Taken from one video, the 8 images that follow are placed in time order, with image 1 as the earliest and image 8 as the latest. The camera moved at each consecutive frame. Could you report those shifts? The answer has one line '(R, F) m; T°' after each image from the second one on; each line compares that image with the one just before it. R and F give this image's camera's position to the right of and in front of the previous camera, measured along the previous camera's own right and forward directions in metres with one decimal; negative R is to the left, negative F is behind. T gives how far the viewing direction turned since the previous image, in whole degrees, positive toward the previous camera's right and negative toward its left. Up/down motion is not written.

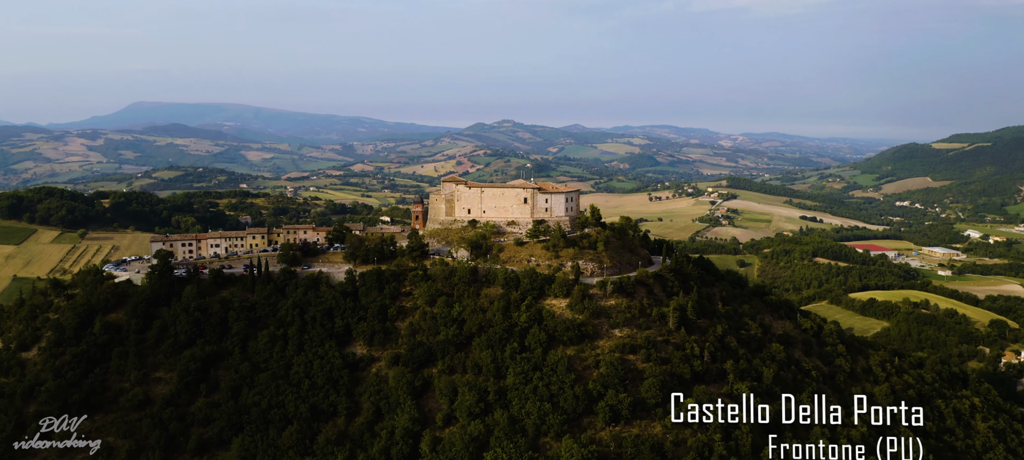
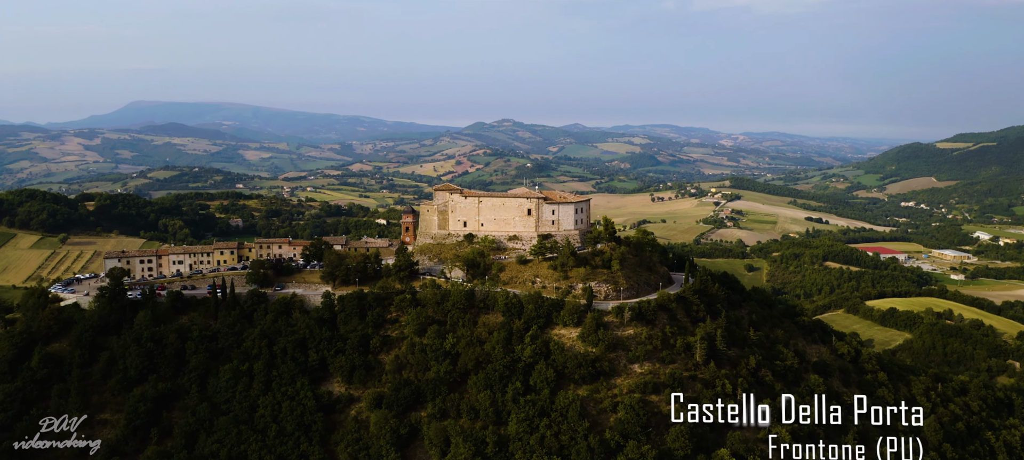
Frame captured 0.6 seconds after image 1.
(-0.1, +4.2) m; 0°
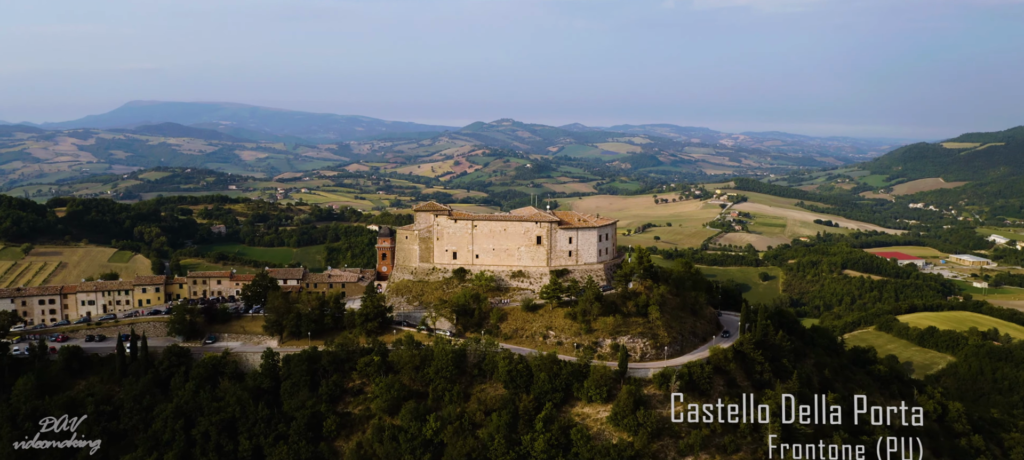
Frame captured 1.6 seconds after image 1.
(-0.2, +7.0) m; 0°
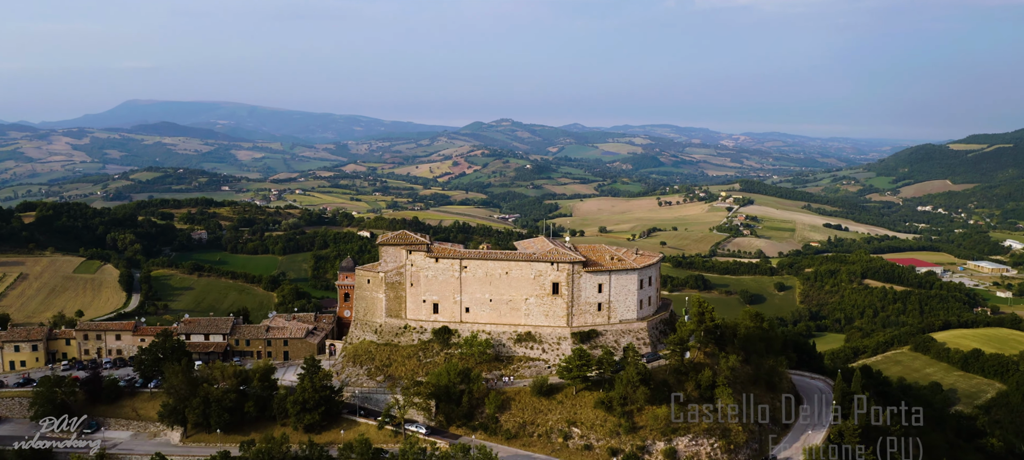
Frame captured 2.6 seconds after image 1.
(-0.1, +6.7) m; 0°
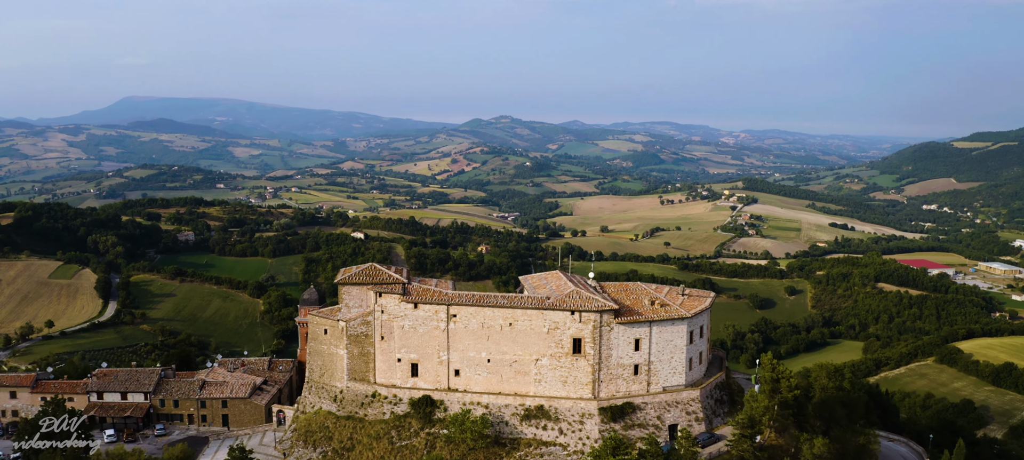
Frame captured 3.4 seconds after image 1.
(-0.1, +4.1) m; 0°
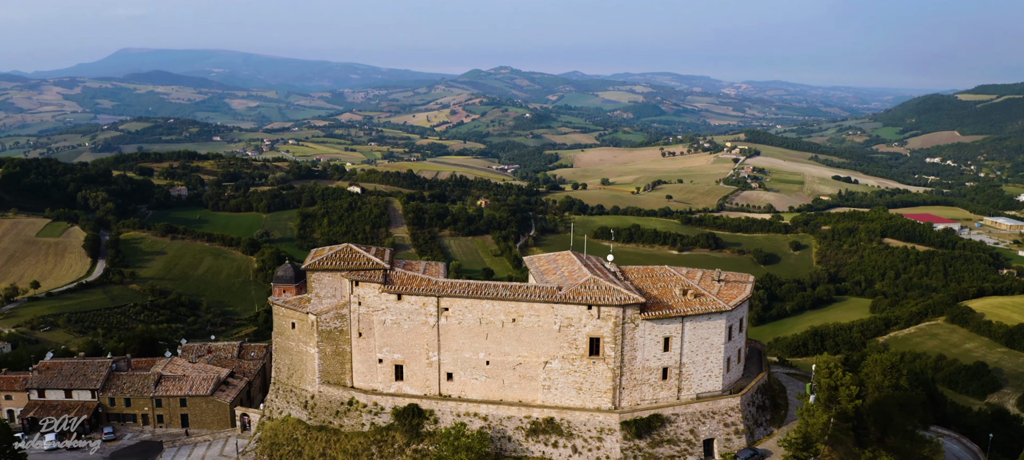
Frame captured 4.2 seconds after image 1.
(-0.1, +2.1) m; 0°
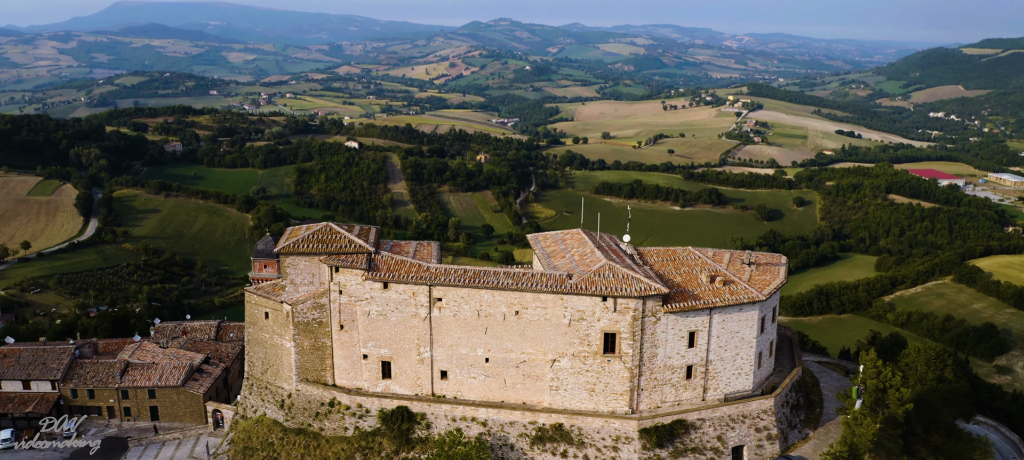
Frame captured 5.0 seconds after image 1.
(0.0, +1.3) m; 0°
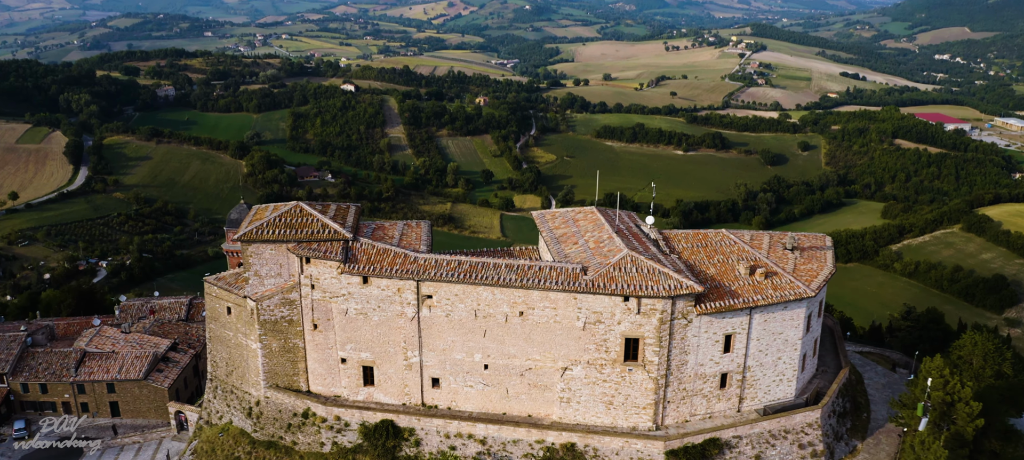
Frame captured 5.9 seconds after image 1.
(0.0, +1.4) m; 0°
